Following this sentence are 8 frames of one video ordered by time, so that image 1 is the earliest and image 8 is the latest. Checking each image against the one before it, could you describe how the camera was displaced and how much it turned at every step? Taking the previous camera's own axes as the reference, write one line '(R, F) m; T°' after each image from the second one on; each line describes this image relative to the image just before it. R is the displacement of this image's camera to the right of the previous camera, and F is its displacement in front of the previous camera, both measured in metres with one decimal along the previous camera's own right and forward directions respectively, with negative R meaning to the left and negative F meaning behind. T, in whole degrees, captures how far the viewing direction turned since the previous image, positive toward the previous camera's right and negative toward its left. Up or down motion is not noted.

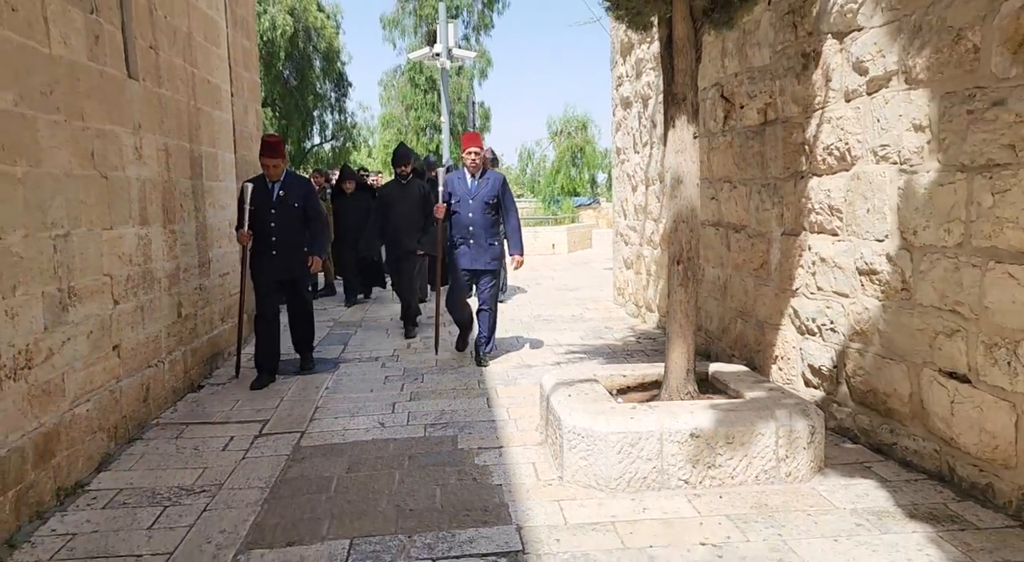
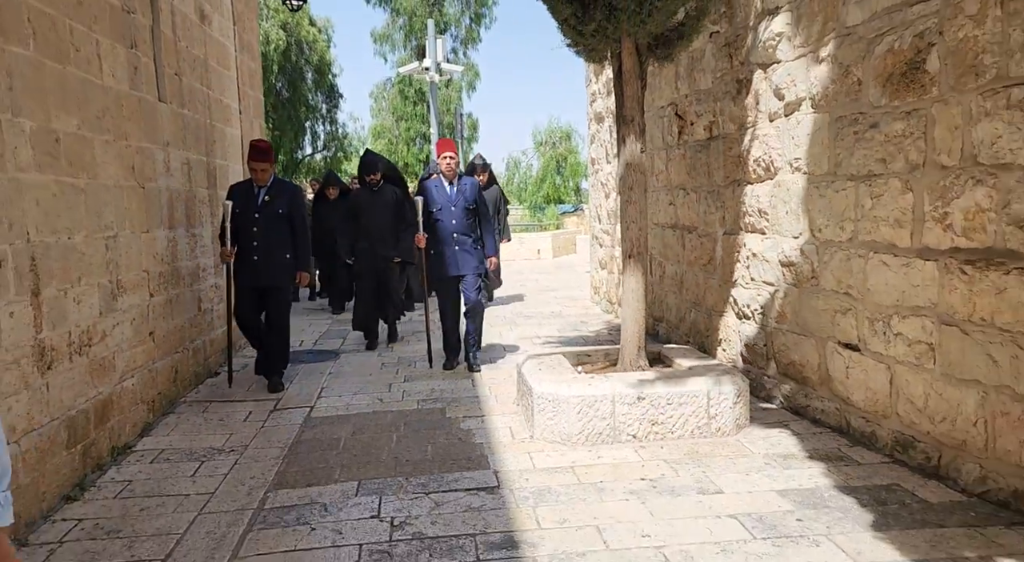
(+0.1, -0.7) m; +1°
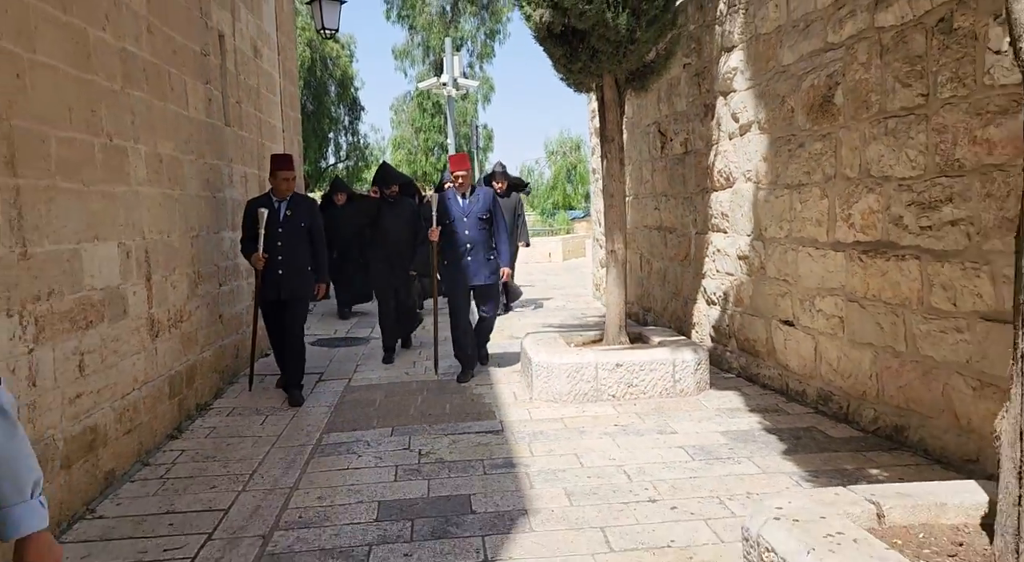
(+0.1, -1.0) m; -1°
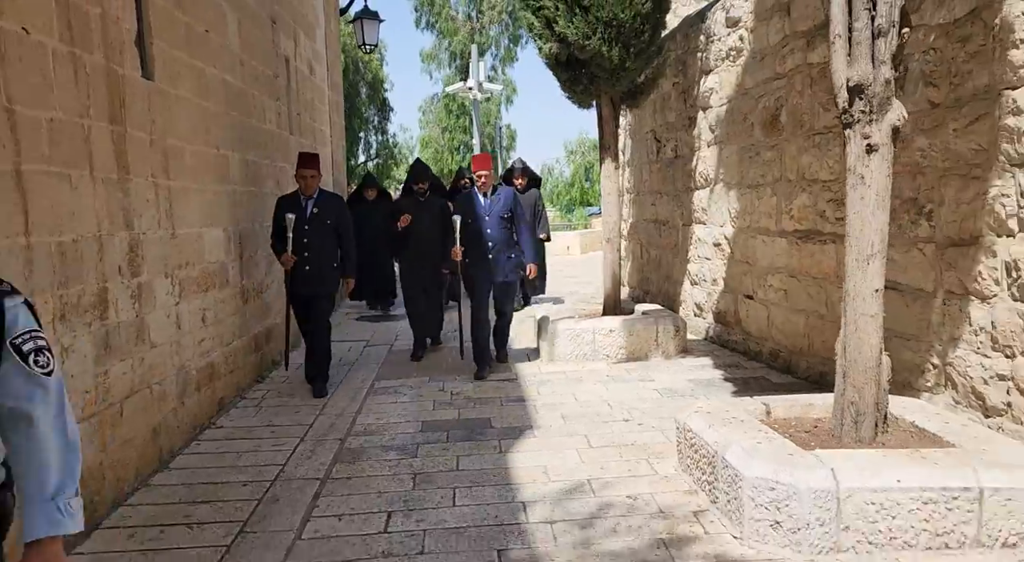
(+0.1, -1.2) m; -2°
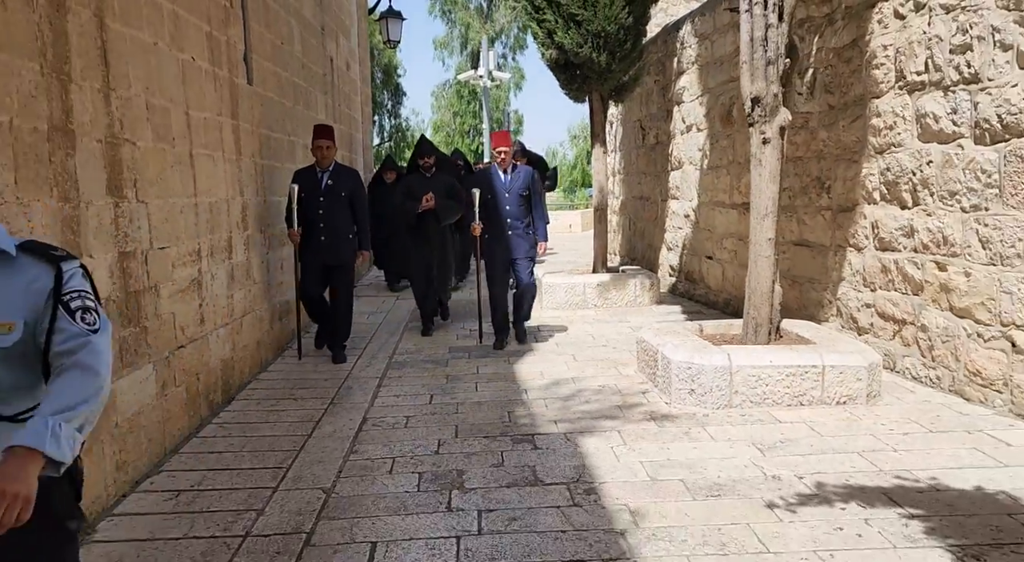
(0.0, -1.4) m; 0°
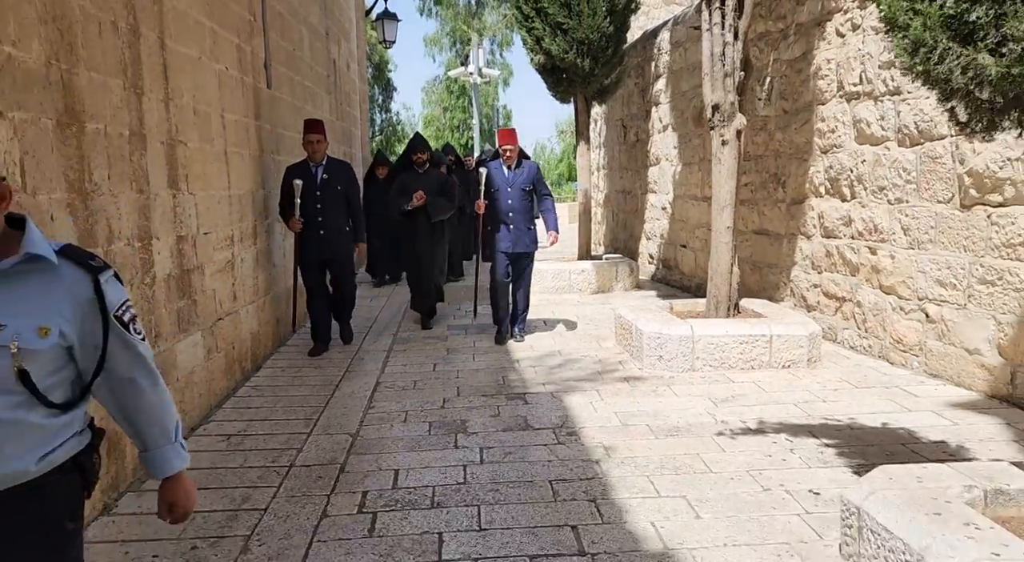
(0.0, -0.7) m; +1°
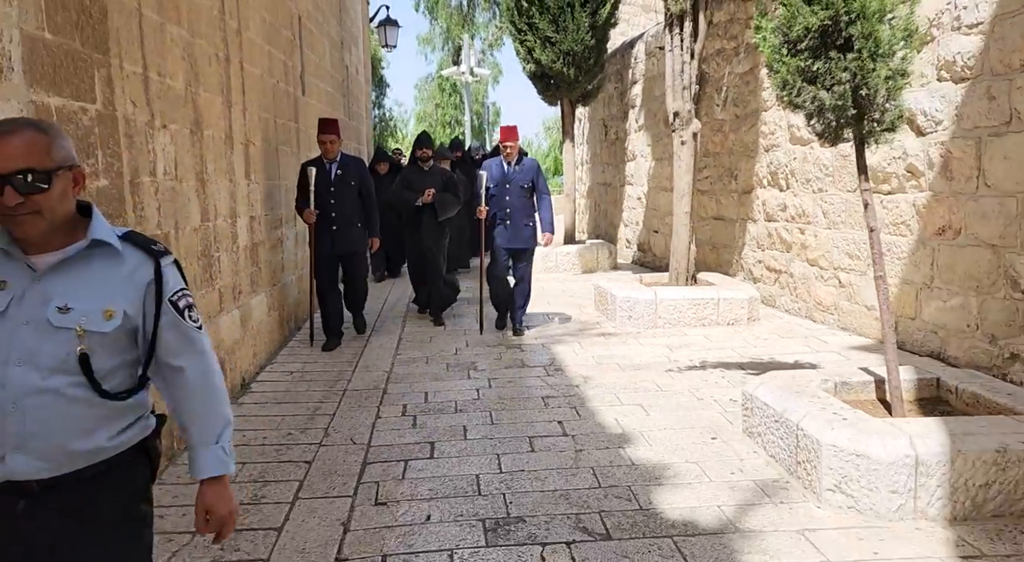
(-0.1, -1.1) m; +1°
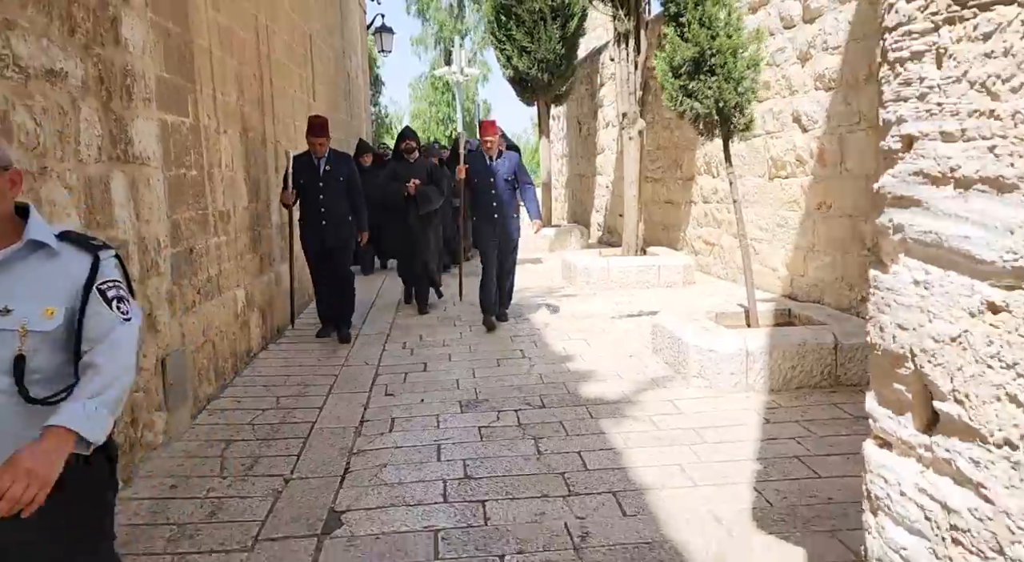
(+0.2, -1.3) m; 0°
